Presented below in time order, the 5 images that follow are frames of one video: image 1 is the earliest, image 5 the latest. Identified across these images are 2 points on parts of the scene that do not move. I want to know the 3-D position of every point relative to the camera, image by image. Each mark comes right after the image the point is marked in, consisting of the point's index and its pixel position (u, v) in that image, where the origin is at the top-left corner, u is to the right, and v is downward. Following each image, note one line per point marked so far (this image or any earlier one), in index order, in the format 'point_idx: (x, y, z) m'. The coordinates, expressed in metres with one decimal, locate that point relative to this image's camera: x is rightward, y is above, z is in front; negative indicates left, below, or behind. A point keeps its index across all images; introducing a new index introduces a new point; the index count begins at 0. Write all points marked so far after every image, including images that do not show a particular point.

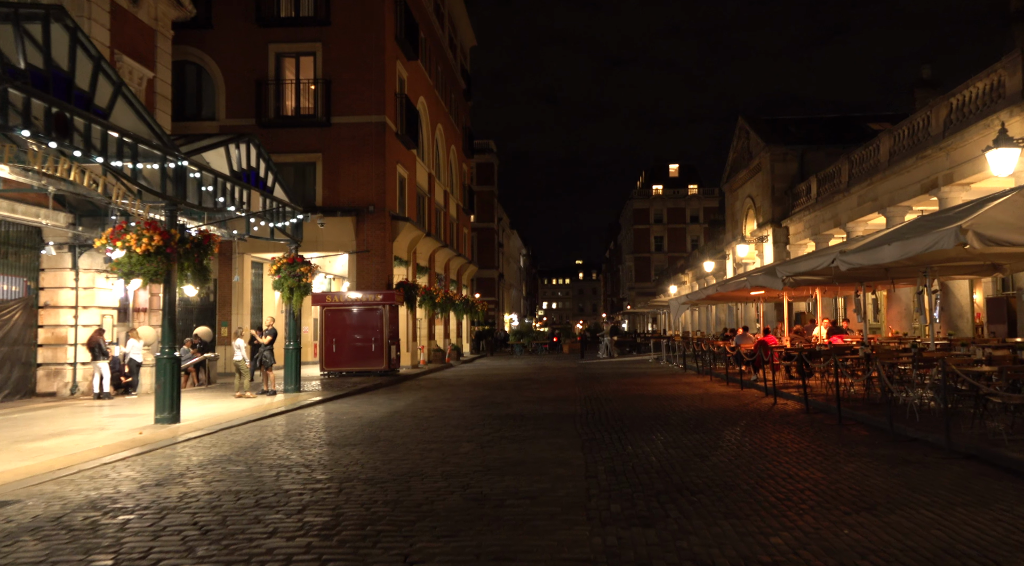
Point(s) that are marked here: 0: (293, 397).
0: (-5.4, -2.8, +19.2) m
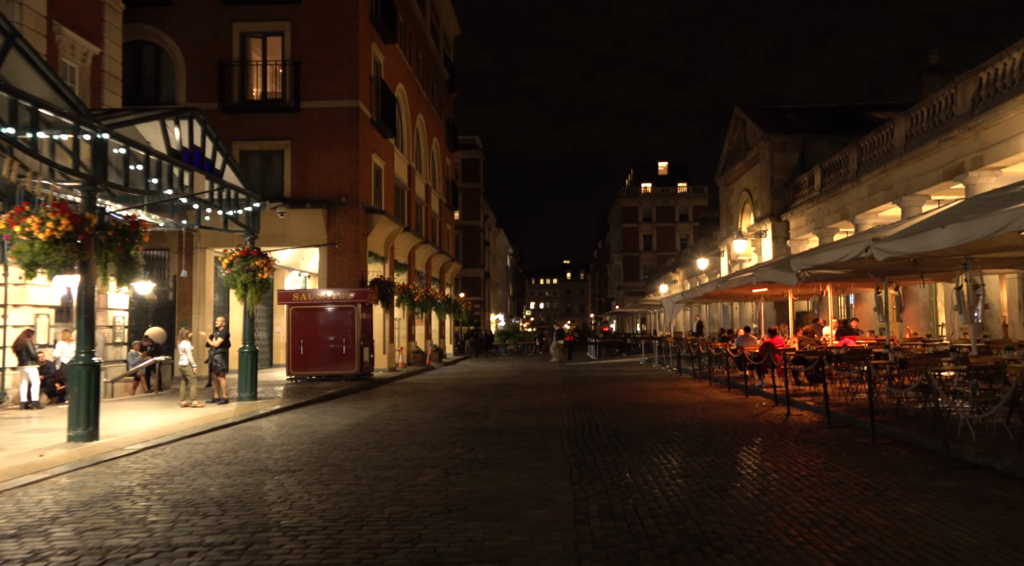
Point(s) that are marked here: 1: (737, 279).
0: (-5.9, -2.7, +17.2) m
1: (+5.5, +0.1, +18.9) m
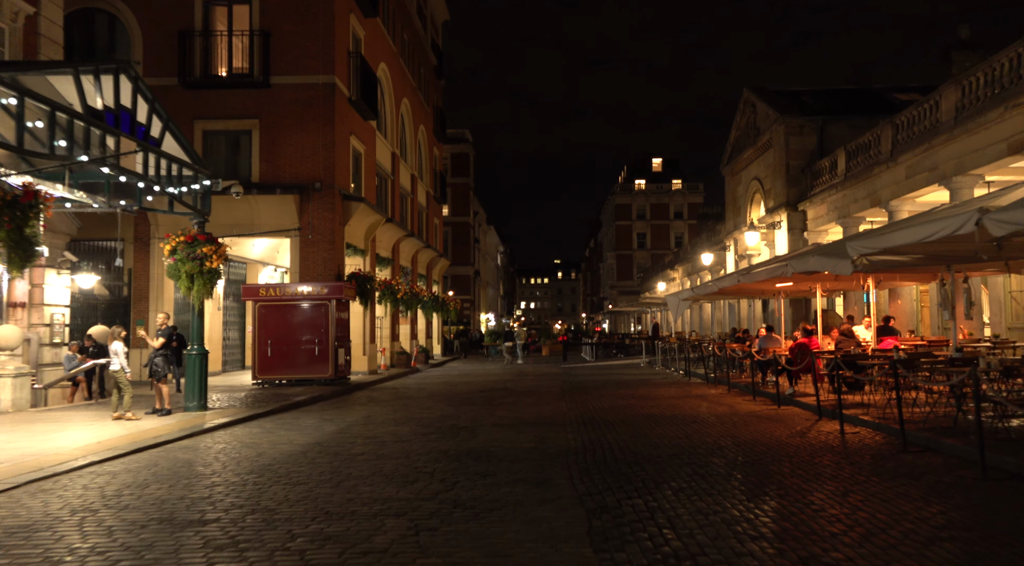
0: (-6.0, -2.6, +14.6) m
1: (+5.4, +0.3, +16.5) m
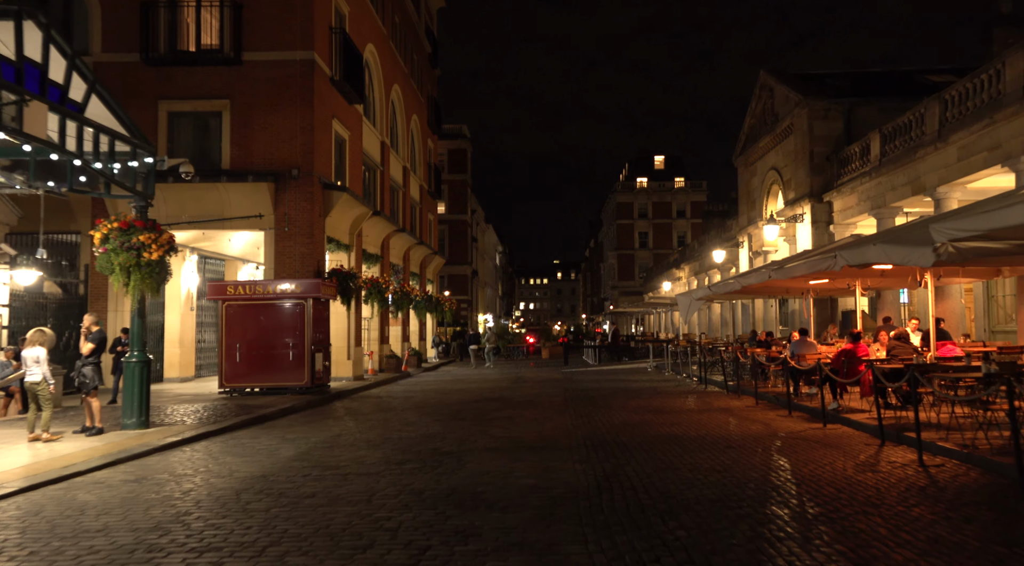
0: (-6.1, -2.5, +12.3) m
1: (+5.3, +0.3, +14.2) m
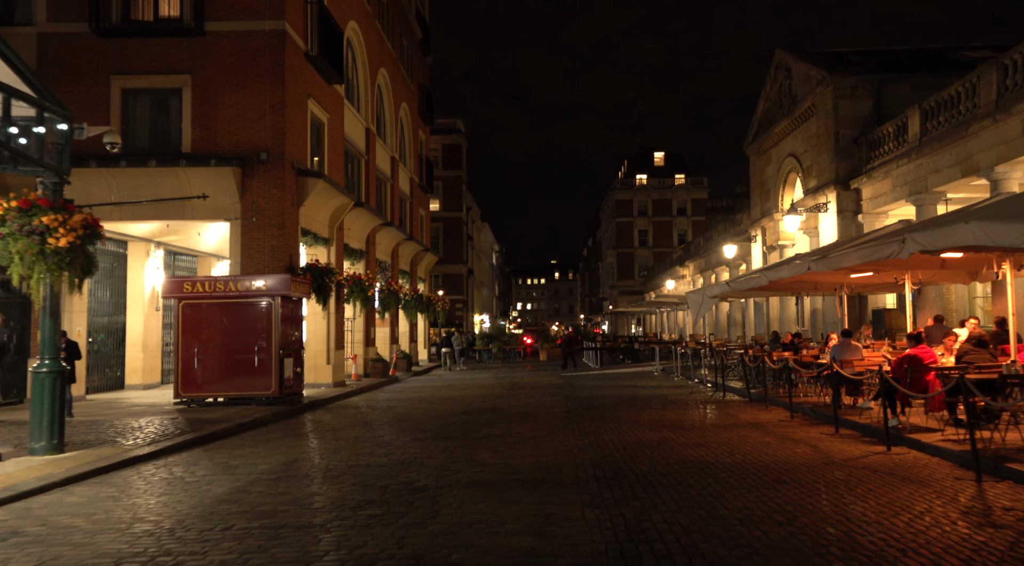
0: (-6.2, -2.4, +10.0) m
1: (+5.2, +0.4, +11.9) m
